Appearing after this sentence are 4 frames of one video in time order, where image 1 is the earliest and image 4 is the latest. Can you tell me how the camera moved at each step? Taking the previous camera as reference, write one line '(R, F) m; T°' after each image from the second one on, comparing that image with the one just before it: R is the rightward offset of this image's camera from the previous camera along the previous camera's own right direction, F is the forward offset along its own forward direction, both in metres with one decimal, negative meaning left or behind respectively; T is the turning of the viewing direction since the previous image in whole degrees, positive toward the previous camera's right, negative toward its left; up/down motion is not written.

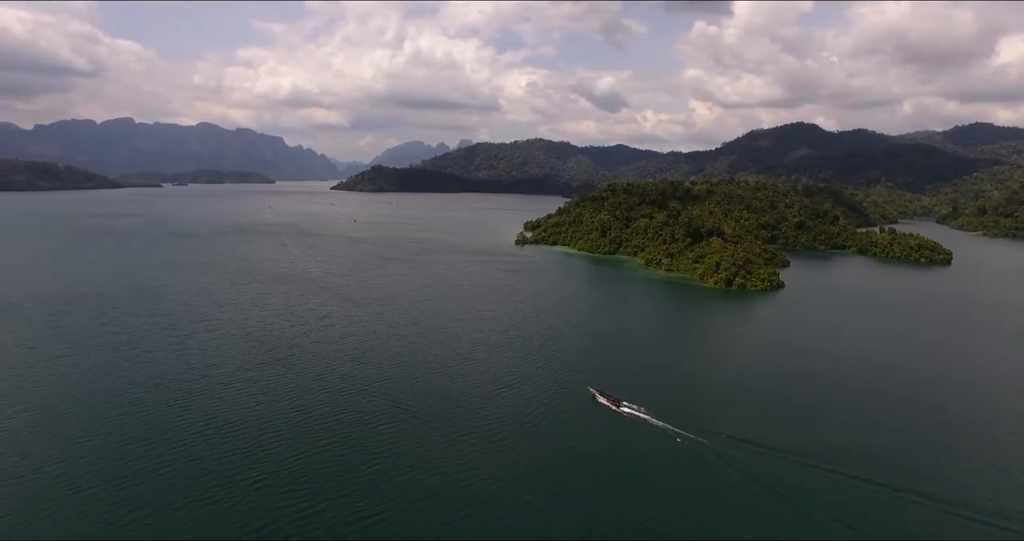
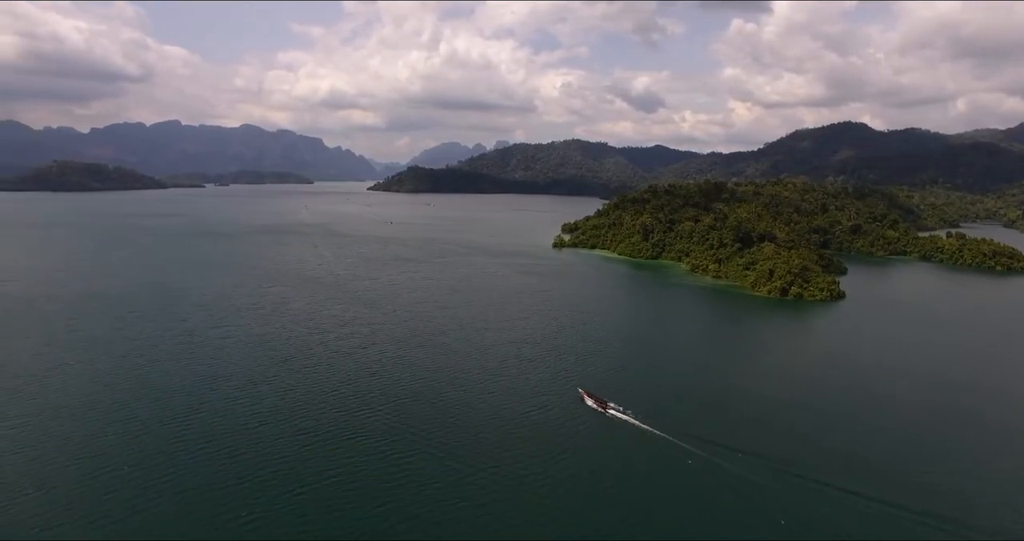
(0.0, +2.7) m; -3°
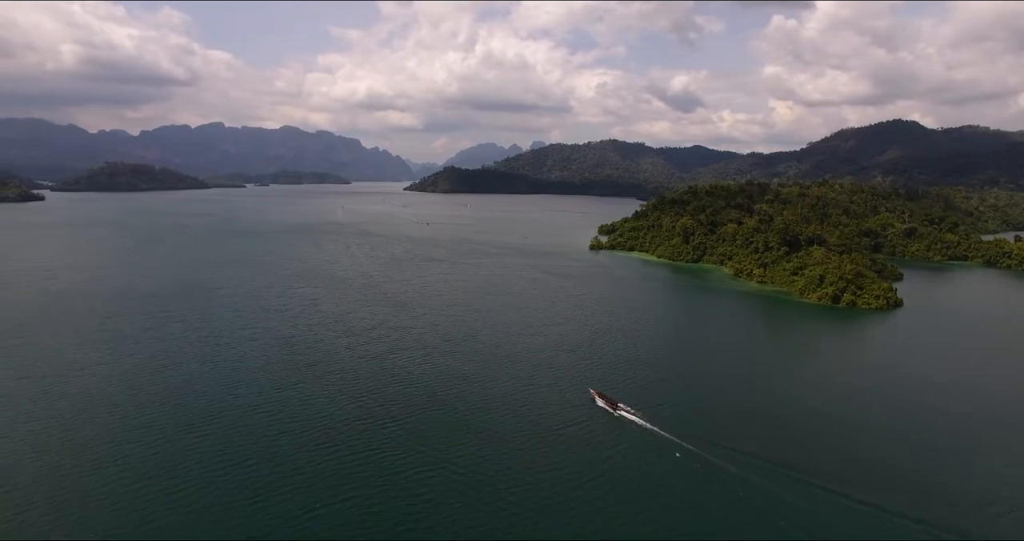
(0.0, +1.4) m; -3°
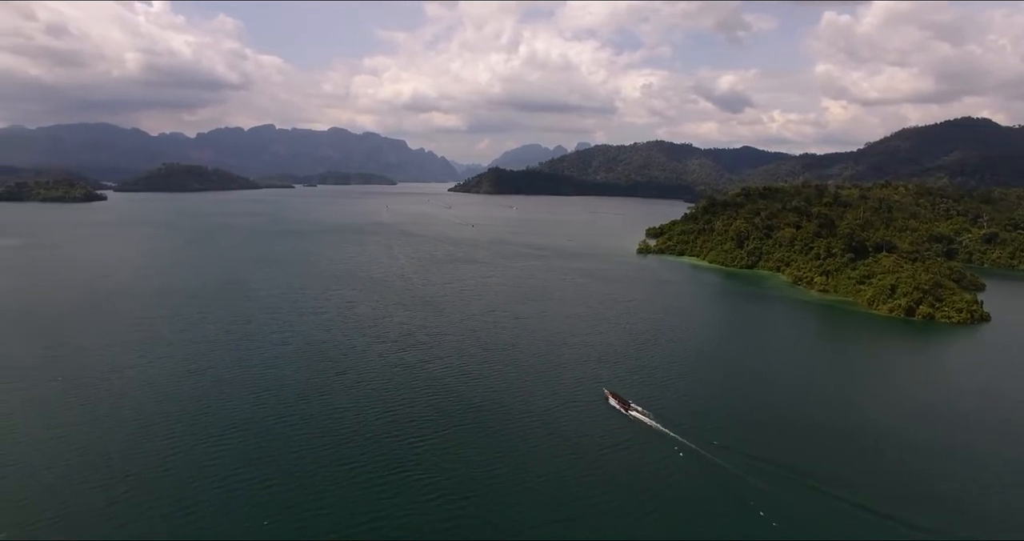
(-0.1, +2.0) m; -4°
